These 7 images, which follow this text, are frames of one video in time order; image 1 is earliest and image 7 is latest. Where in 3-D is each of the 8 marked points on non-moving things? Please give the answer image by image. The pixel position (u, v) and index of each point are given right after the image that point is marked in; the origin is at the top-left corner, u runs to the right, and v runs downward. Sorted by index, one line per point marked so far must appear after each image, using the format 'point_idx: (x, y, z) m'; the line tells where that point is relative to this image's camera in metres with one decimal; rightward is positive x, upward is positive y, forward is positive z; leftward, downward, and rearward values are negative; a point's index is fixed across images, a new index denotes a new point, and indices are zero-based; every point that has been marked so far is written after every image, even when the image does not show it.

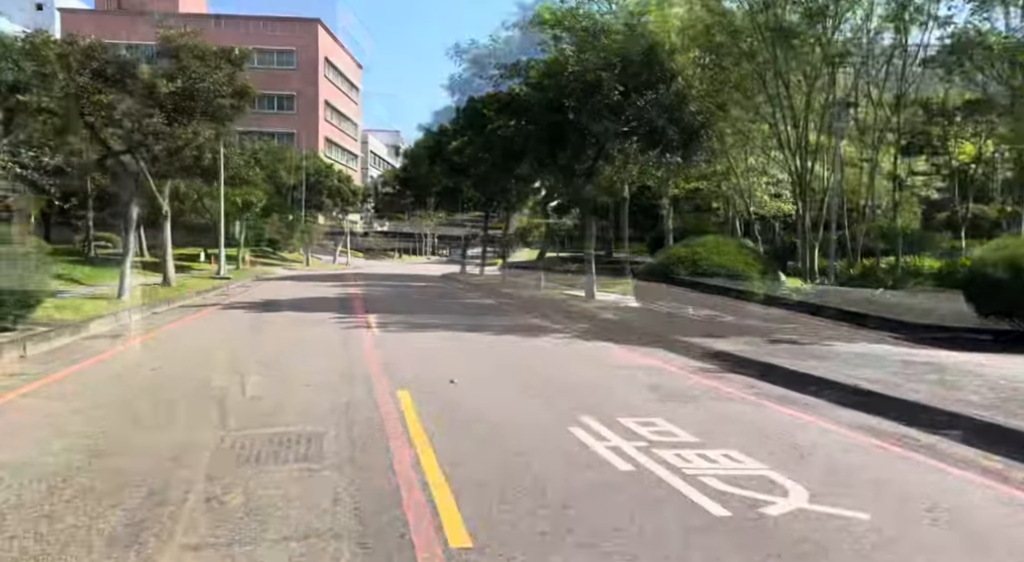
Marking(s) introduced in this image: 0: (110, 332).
0: (-7.3, -1.0, +14.2) m
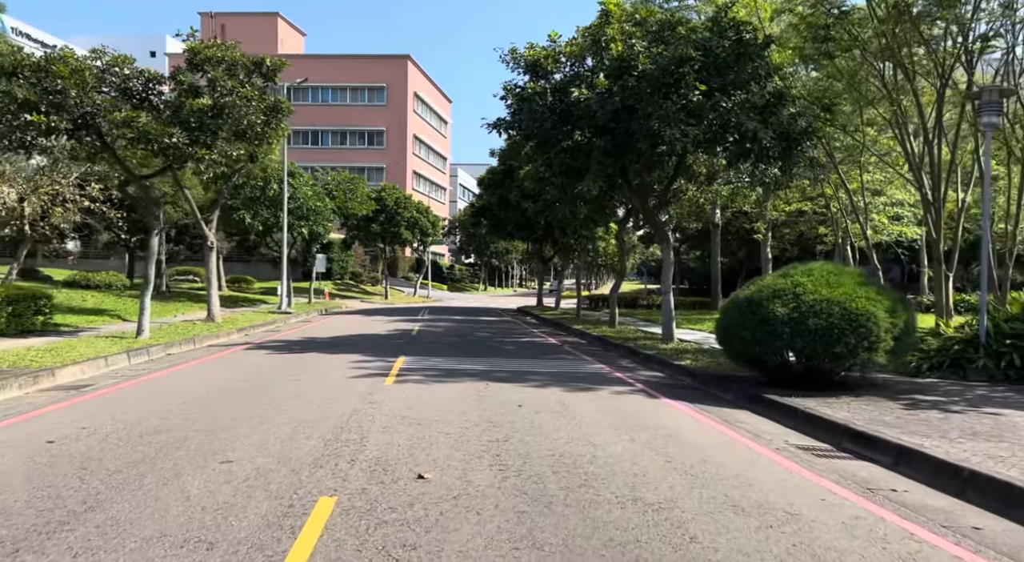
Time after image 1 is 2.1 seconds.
0: (-6.7, -1.6, +12.0) m
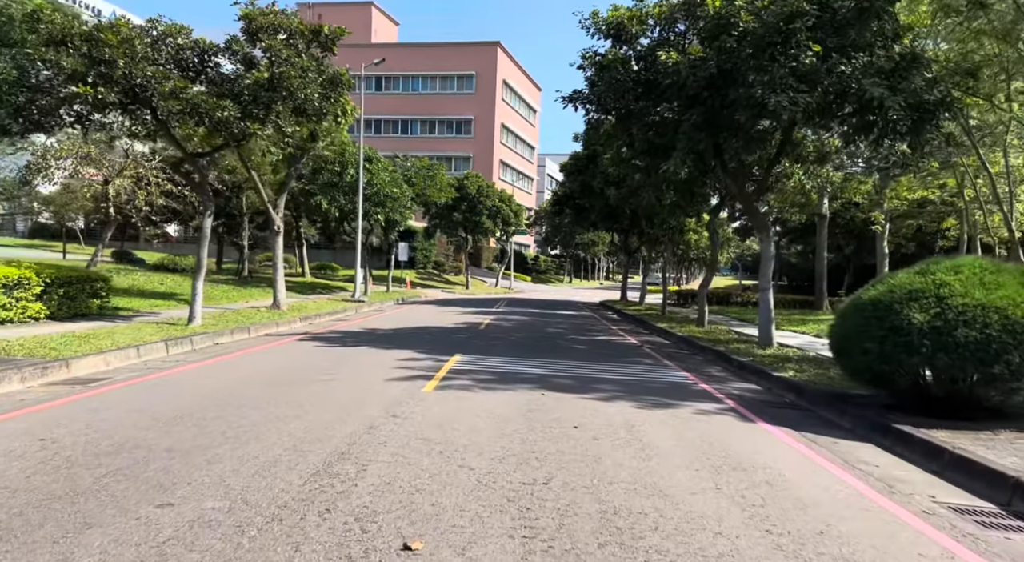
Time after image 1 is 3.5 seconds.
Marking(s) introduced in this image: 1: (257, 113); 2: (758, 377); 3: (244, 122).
0: (-5.8, -1.3, +10.8) m
1: (-5.6, +3.6, +17.0) m
2: (+3.8, -1.5, +12.1) m
3: (-5.8, +3.4, +16.8) m
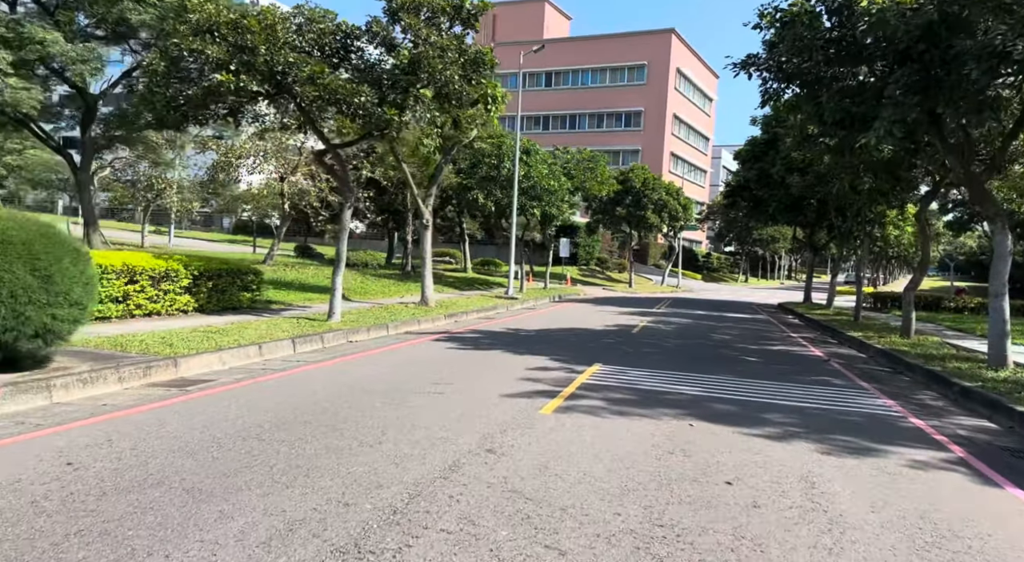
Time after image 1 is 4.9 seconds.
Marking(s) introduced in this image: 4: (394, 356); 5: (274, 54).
0: (-4.0, -1.2, +10.0) m
1: (-2.4, +3.7, +16.0) m
2: (+5.6, -1.5, +9.2) m
3: (-2.6, +3.5, +15.8) m
4: (-1.9, -1.2, +12.3) m
5: (-4.5, +4.3, +14.9) m
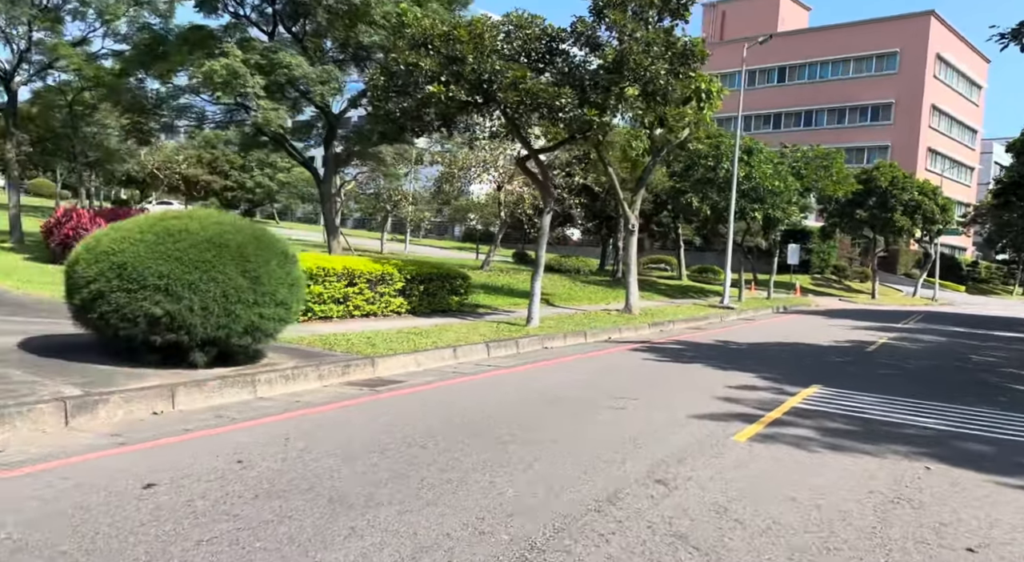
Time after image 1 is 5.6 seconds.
0: (-1.5, -1.3, +10.2) m
1: (+1.8, +3.6, +15.4) m
2: (+7.5, -1.7, +6.6) m
3: (+1.5, +3.4, +15.4) m
4: (+1.2, -1.3, +11.8) m
5: (-0.6, +4.2, +15.0) m
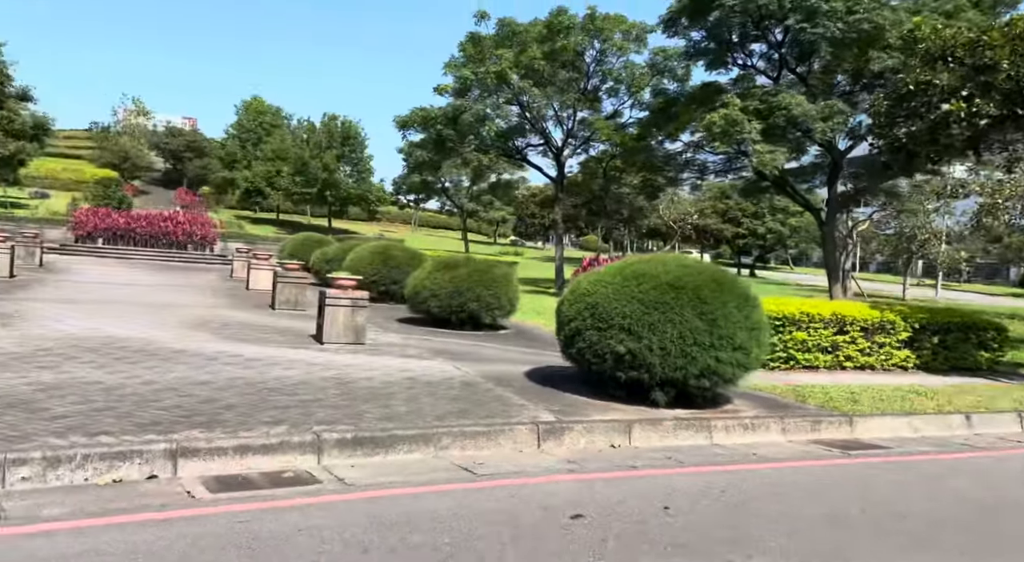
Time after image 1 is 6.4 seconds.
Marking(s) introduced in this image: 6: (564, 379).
0: (+4.2, -1.8, +8.8) m
1: (+10.3, +2.8, +11.1) m
2: (+9.1, -1.9, +0.4) m
3: (+10.0, +2.5, +11.2) m
4: (+7.4, -1.9, +8.3) m
5: (+8.2, +3.4, +12.2) m
6: (+0.6, -1.1, +8.7) m
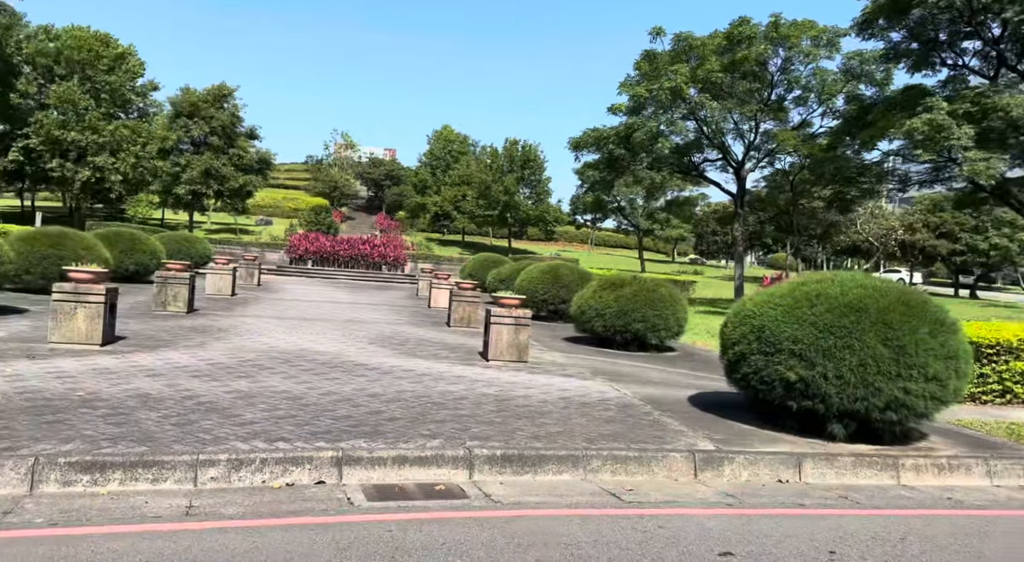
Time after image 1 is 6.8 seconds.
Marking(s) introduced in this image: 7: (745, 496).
0: (+5.9, -2.0, +7.4) m
1: (+12.3, +2.5, +8.3) m
2: (+8.5, -1.9, -1.9) m
3: (+12.1, +2.2, +8.5) m
4: (+8.8, -2.1, +6.2) m
5: (+10.6, +3.1, +9.9) m
6: (+2.4, -1.3, +8.2) m
7: (+1.8, -1.7, +6.0) m
